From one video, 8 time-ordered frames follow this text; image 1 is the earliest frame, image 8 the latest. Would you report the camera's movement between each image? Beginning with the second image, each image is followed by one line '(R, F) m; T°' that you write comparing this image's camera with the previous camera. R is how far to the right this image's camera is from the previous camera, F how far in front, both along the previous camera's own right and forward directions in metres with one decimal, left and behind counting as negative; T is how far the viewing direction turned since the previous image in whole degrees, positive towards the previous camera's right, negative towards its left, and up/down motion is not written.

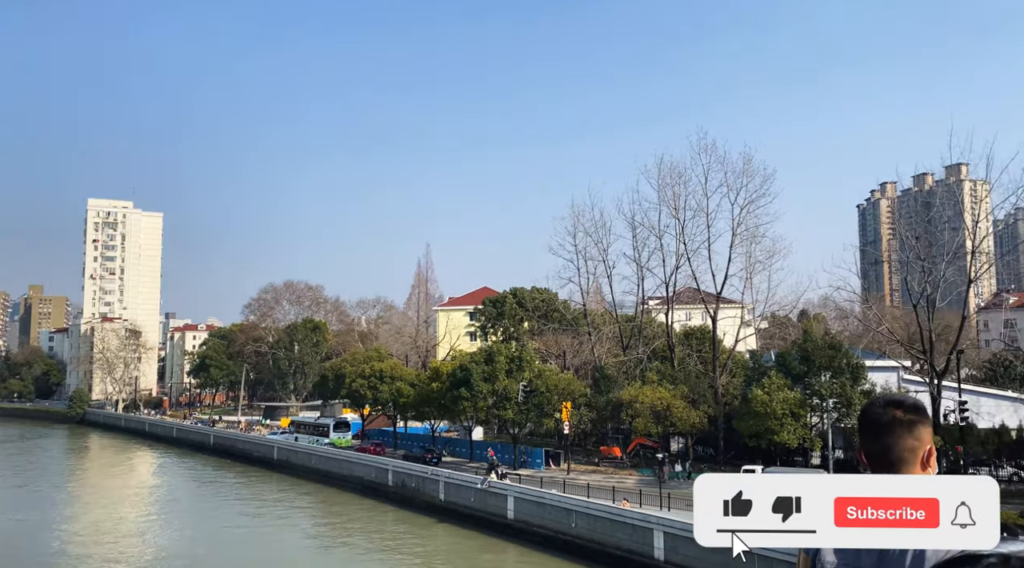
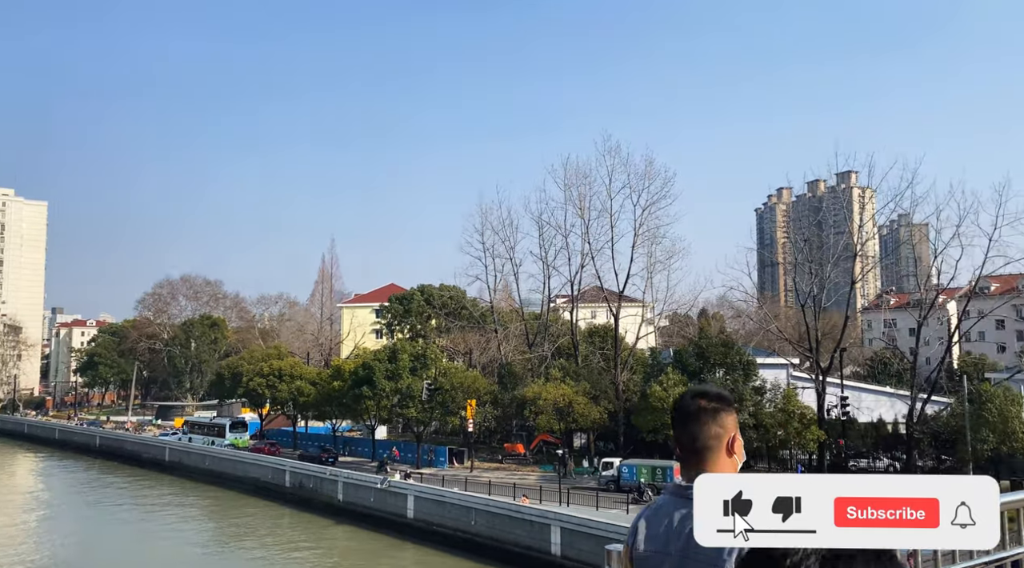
(+0.1, -0.1) m; +6°
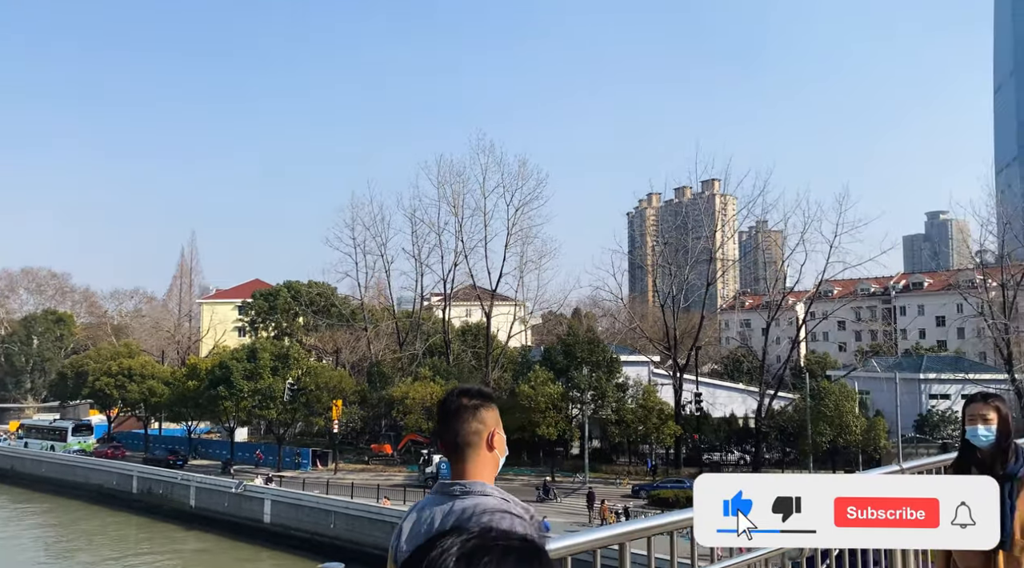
(+0.2, +0.1) m; +8°
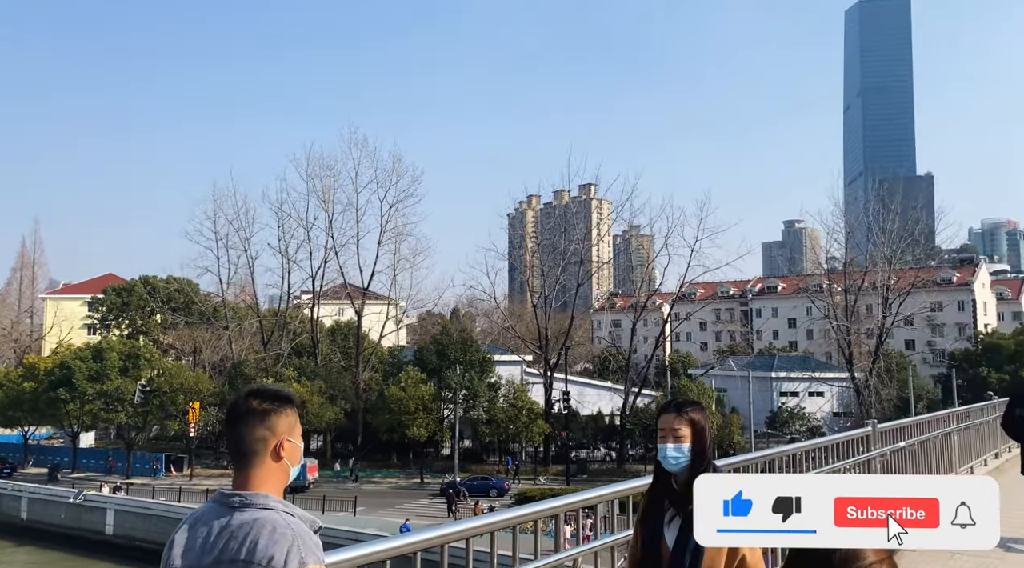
(+0.2, +0.3) m; +8°
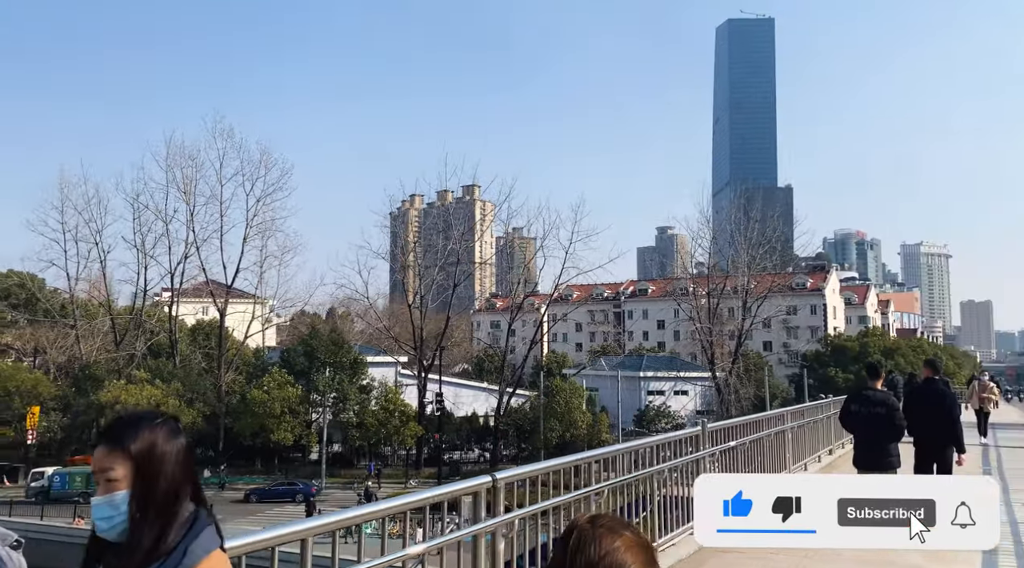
(+0.2, +0.4) m; +8°
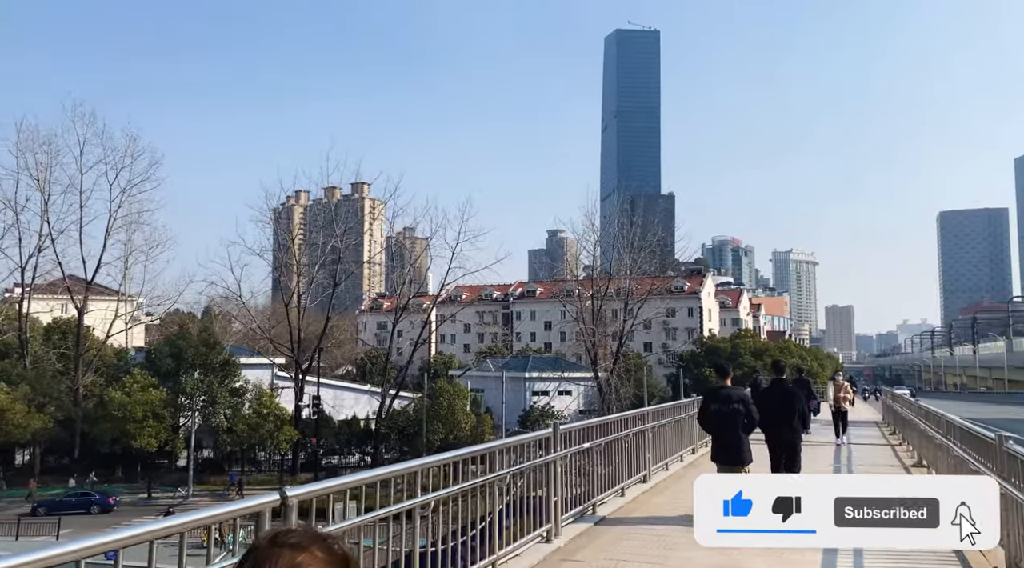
(+0.2, +0.6) m; +7°
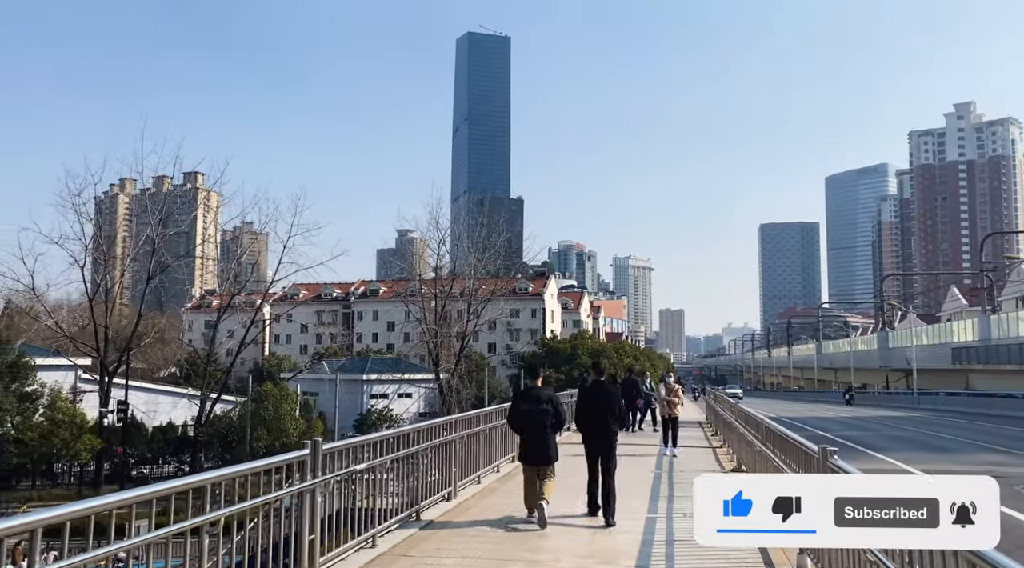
(+0.4, +1.2) m; +10°
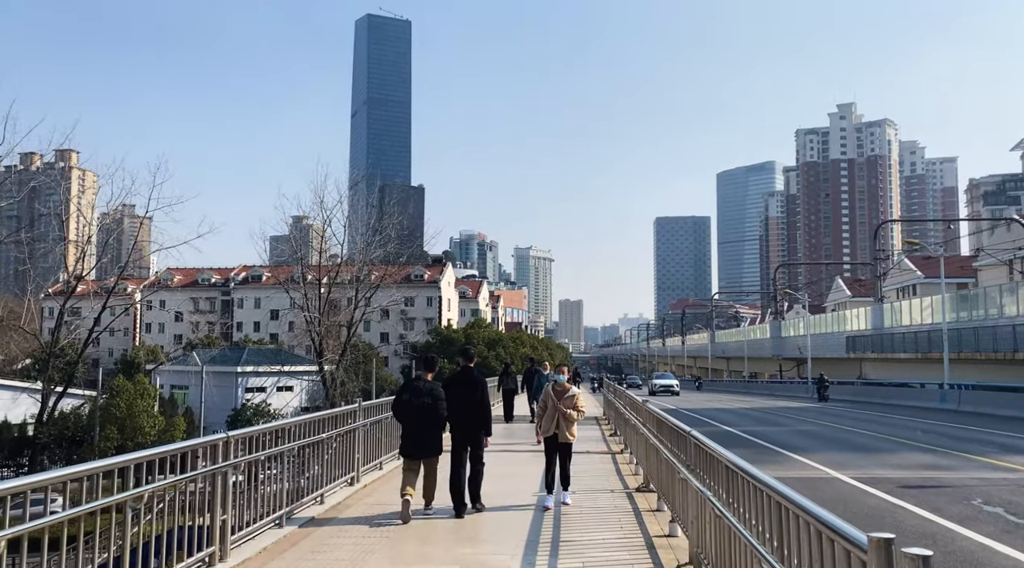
(+0.6, +2.6) m; +6°
